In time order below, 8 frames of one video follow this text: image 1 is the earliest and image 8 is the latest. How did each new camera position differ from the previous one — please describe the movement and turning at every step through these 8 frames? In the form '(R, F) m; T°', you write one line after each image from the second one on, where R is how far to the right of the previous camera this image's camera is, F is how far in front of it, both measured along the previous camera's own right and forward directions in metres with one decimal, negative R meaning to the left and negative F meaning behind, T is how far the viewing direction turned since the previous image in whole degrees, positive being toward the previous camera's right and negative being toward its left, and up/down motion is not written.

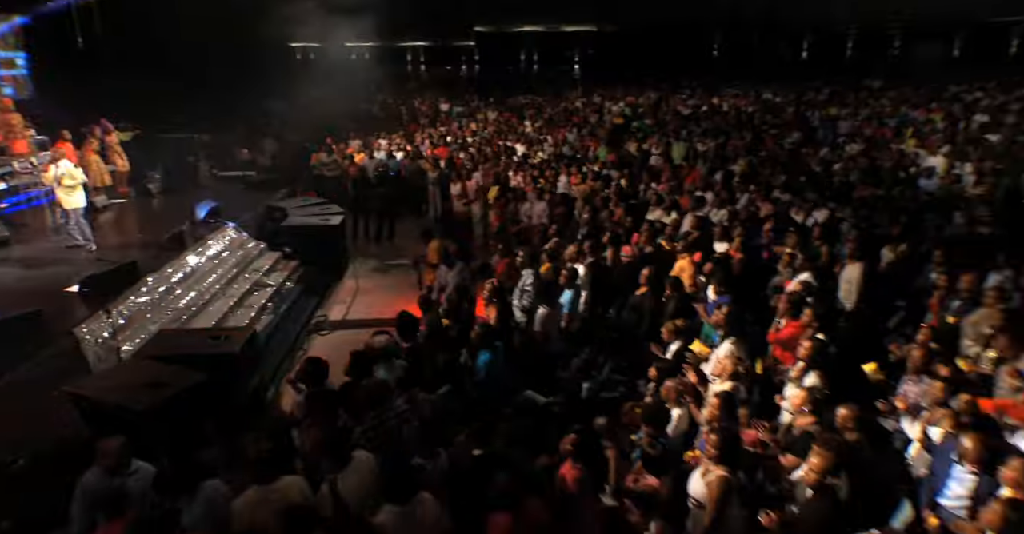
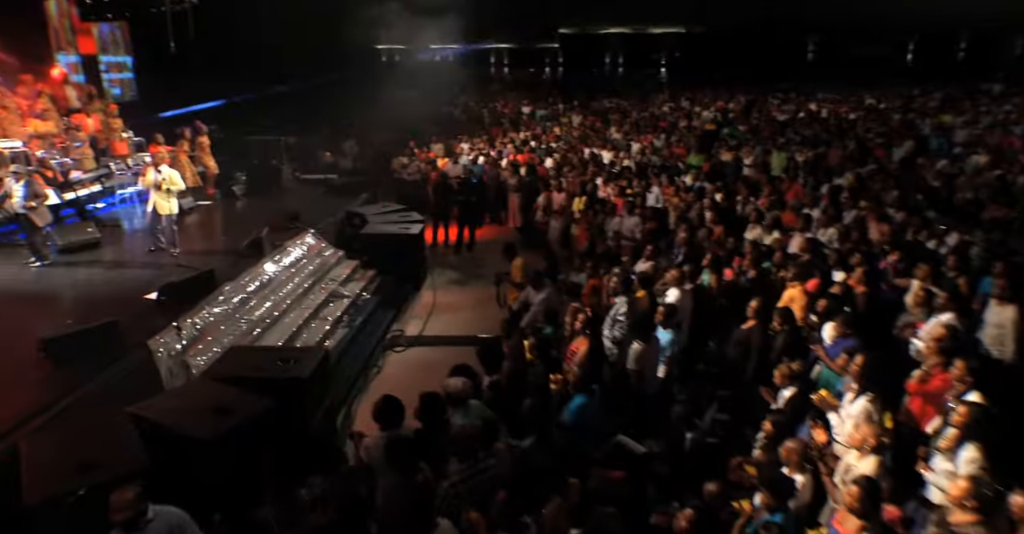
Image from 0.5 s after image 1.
(-0.2, +0.7) m; -7°
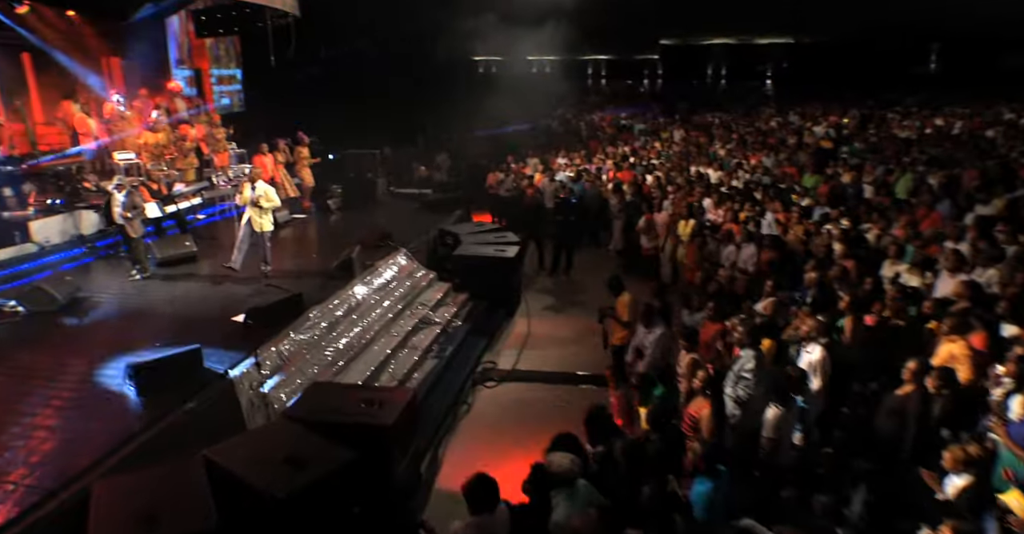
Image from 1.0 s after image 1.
(-0.3, +0.7) m; -8°
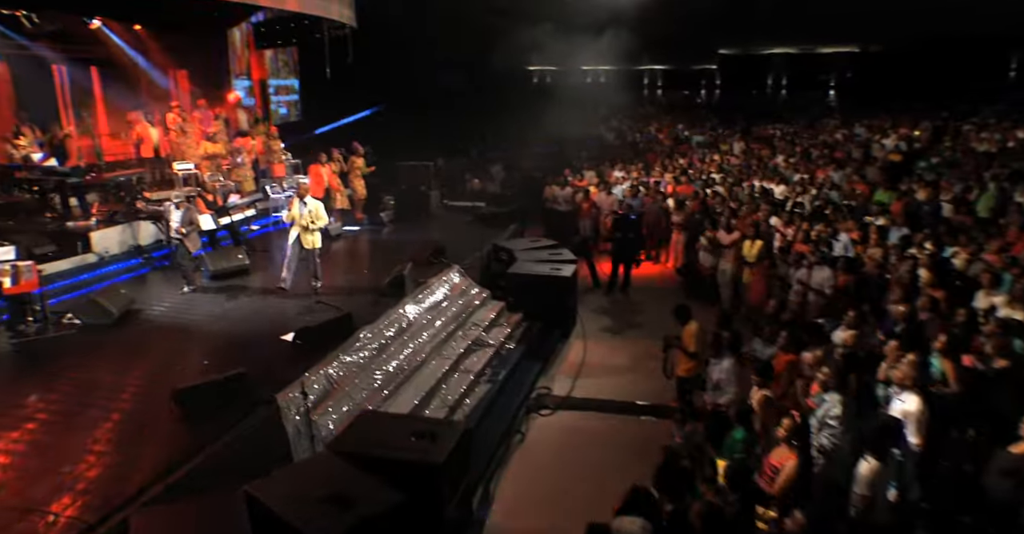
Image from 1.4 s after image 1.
(-0.1, +0.4) m; -4°
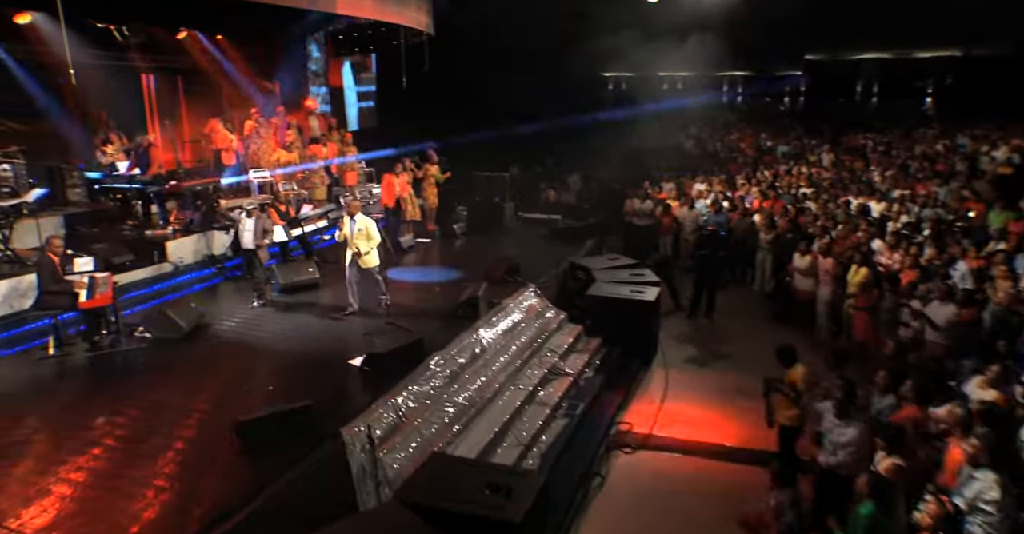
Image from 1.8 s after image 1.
(-0.2, +0.6) m; -6°
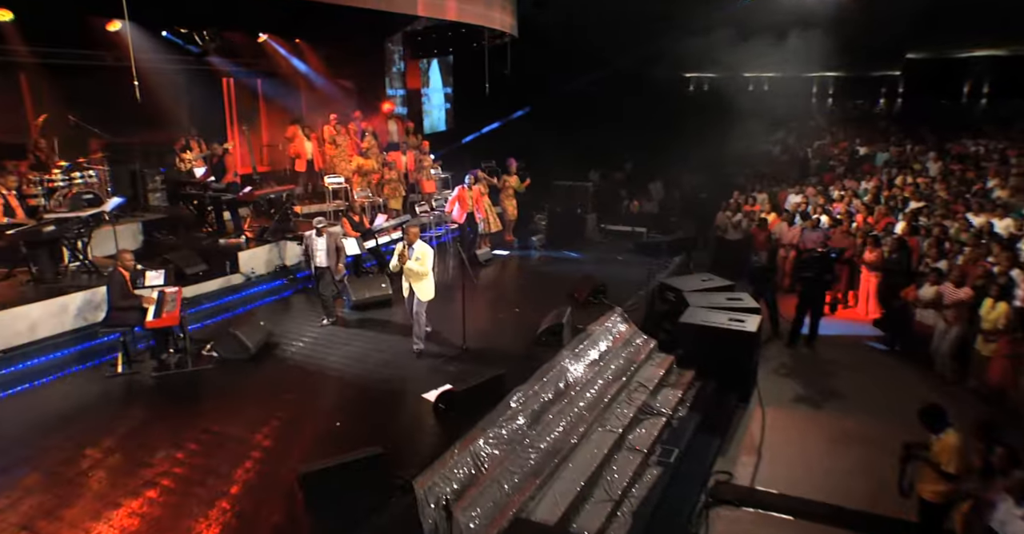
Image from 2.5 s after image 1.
(-0.3, +0.7) m; -6°
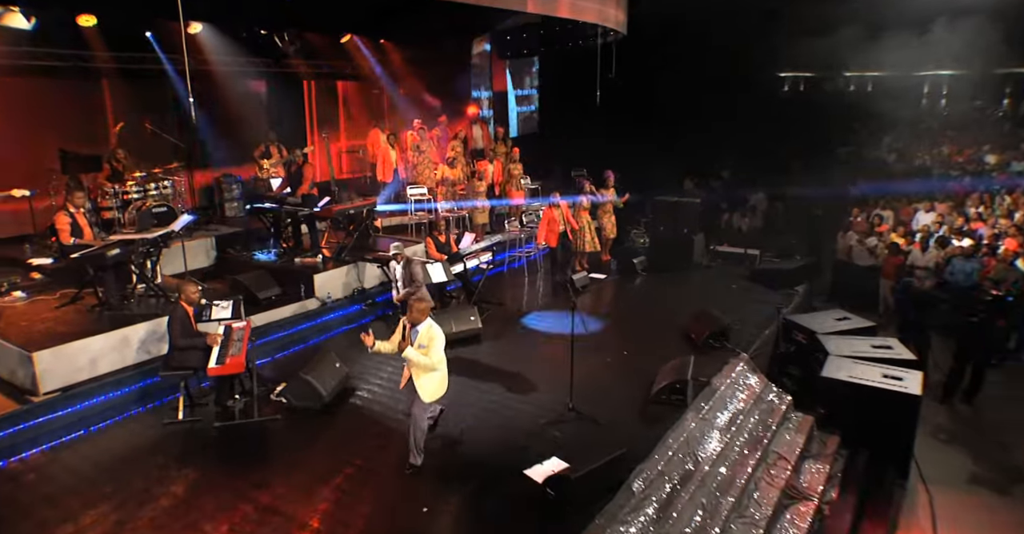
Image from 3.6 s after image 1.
(-0.4, +1.1) m; -6°
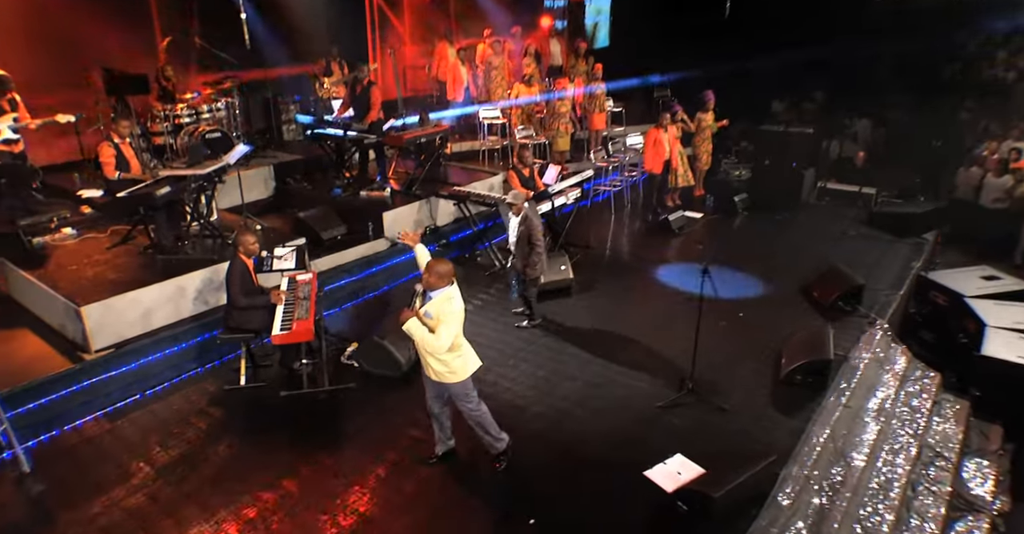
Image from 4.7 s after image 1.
(-0.5, +1.0) m; -4°
